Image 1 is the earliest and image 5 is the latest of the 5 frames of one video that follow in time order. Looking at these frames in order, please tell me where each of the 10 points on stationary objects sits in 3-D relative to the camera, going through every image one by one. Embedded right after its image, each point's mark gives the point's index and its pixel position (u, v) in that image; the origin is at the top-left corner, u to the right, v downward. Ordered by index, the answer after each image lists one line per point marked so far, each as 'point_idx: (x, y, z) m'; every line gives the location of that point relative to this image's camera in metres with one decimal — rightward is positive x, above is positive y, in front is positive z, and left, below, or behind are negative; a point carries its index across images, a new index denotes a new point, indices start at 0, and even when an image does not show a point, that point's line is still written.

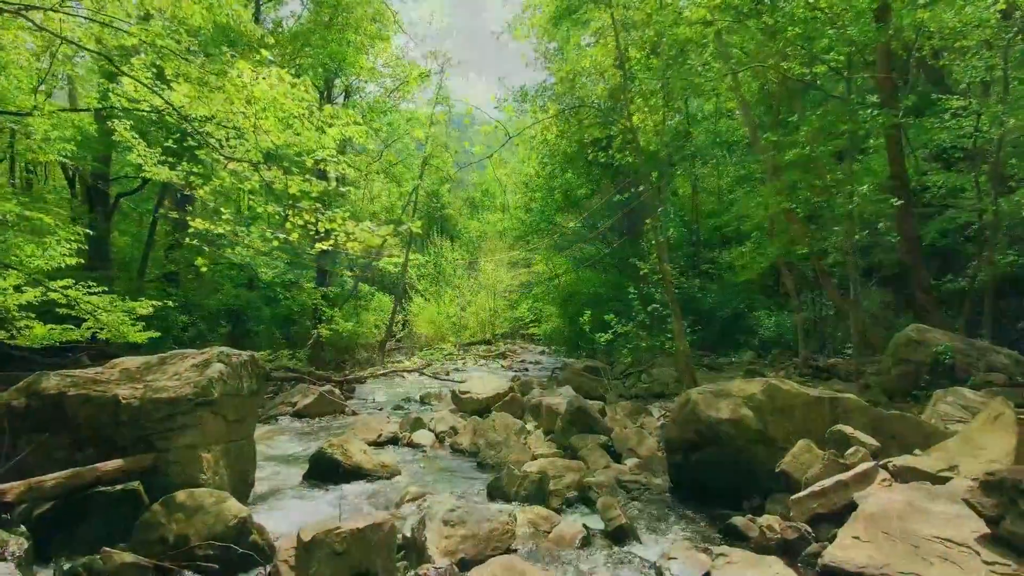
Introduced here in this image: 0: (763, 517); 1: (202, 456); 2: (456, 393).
0: (+1.5, -1.4, +4.6) m
1: (-2.2, -1.2, +5.5) m
2: (-0.8, -1.5, +11.1) m
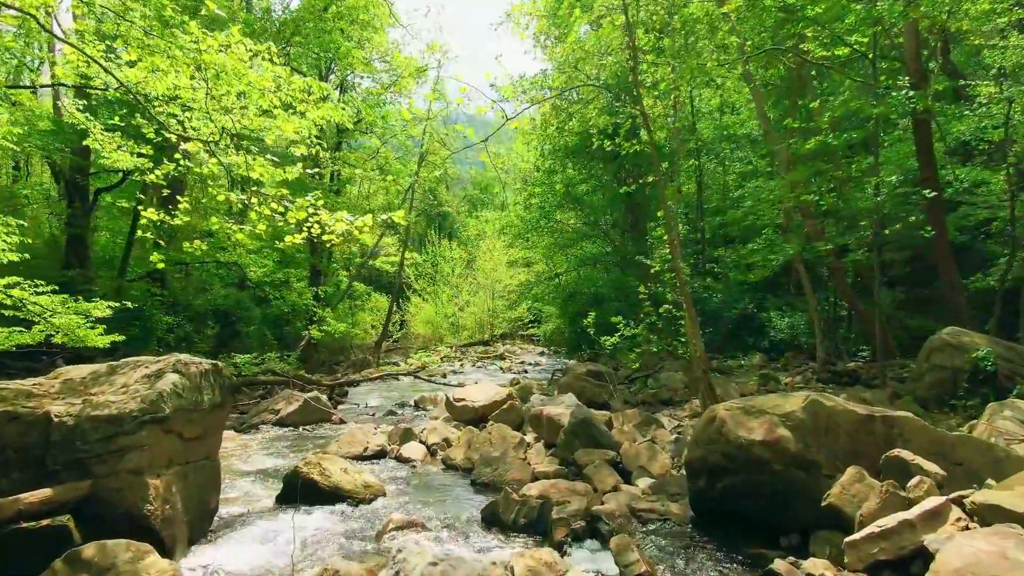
0: (+1.5, -1.4, +3.9) m
1: (-2.2, -1.2, +4.7) m
2: (-0.8, -1.5, +10.4) m
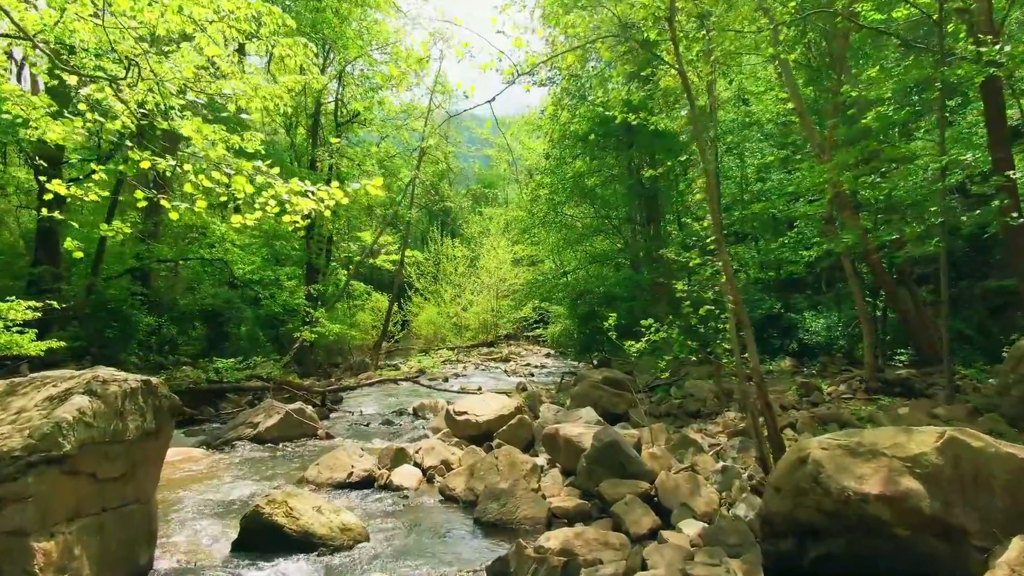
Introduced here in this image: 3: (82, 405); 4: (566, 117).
0: (+1.5, -1.3, +2.6) m
1: (-2.1, -1.2, +3.5) m
2: (-0.7, -1.4, +9.1) m
3: (-2.2, -0.6, +3.9) m
4: (+1.0, +3.4, +15.5) m
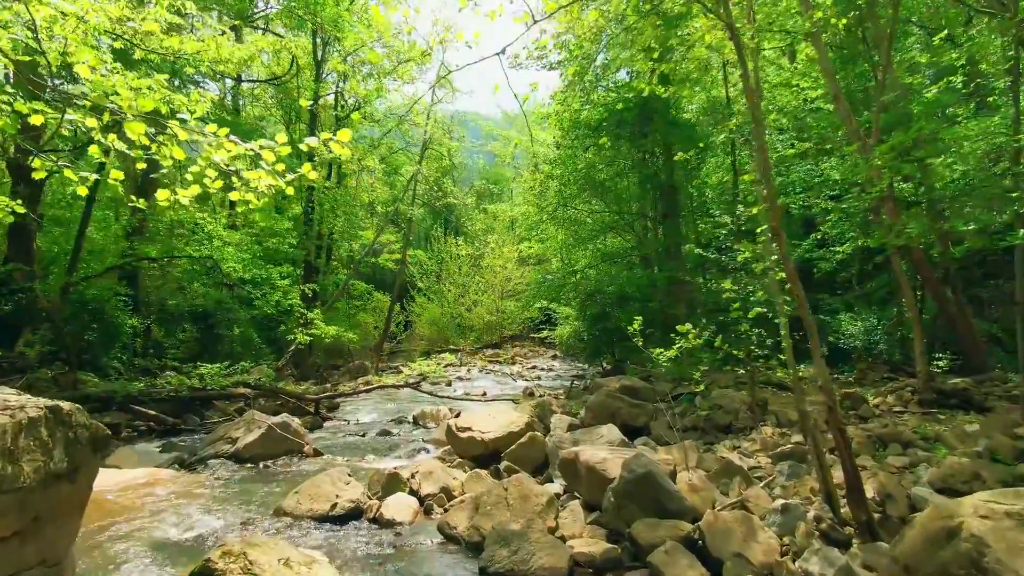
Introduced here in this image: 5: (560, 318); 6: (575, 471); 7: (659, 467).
0: (+1.6, -1.3, +1.6) m
1: (-2.0, -1.1, +2.5) m
2: (-0.6, -1.4, +8.1) m
3: (-2.1, -0.6, +2.9) m
4: (+1.2, +3.4, +14.4) m
5: (+1.2, -0.7, +19.4) m
6: (+0.5, -1.4, +6.0) m
7: (+1.0, -1.2, +5.4) m
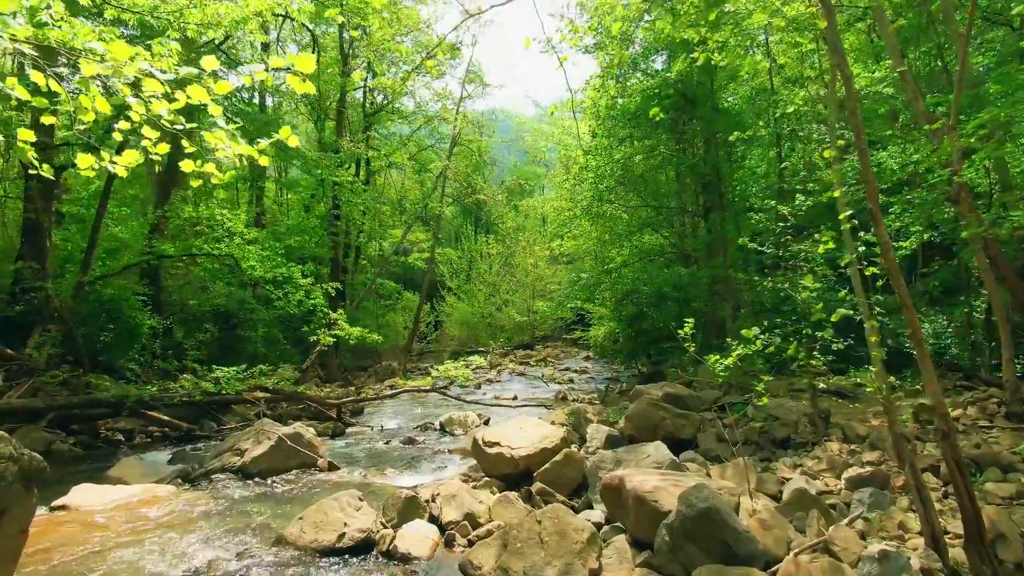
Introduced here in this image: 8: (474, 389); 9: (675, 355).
0: (+1.7, -1.3, +0.7) m
1: (-2.0, -1.1, +1.7) m
2: (-0.3, -1.4, +7.3) m
3: (-2.0, -0.6, +2.2) m
4: (+1.7, +3.4, +13.6) m
5: (+1.9, -0.7, +18.5) m
6: (+0.7, -1.4, +5.1) m
7: (+1.2, -1.2, +4.5) m
8: (-0.8, -2.2, +17.2) m
9: (+3.0, -1.2, +14.5) m
